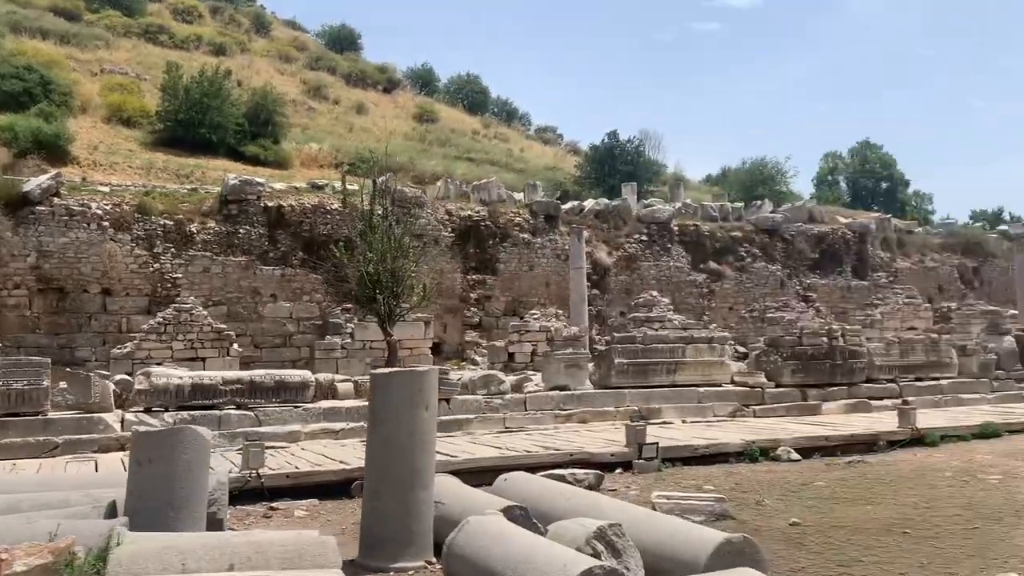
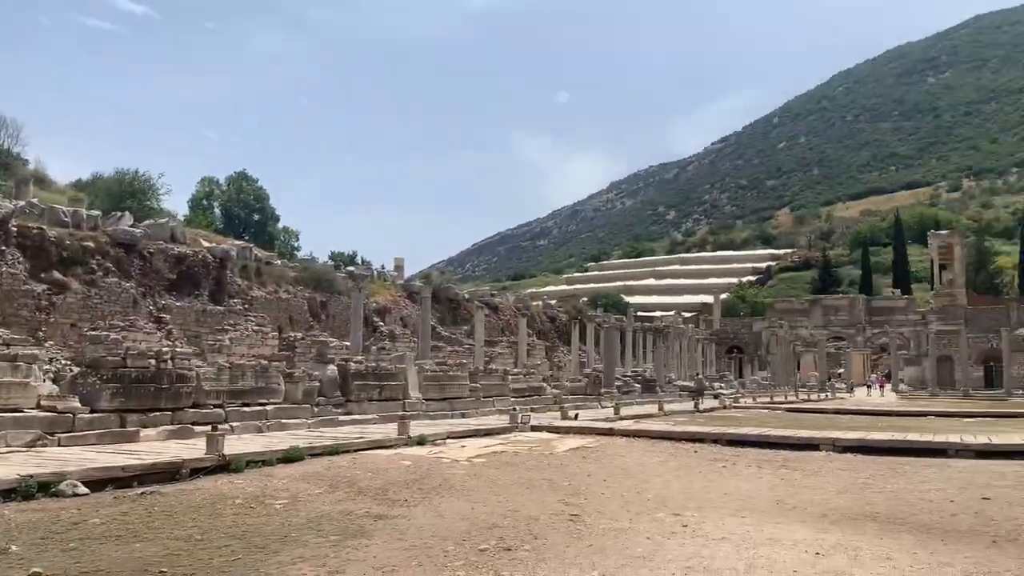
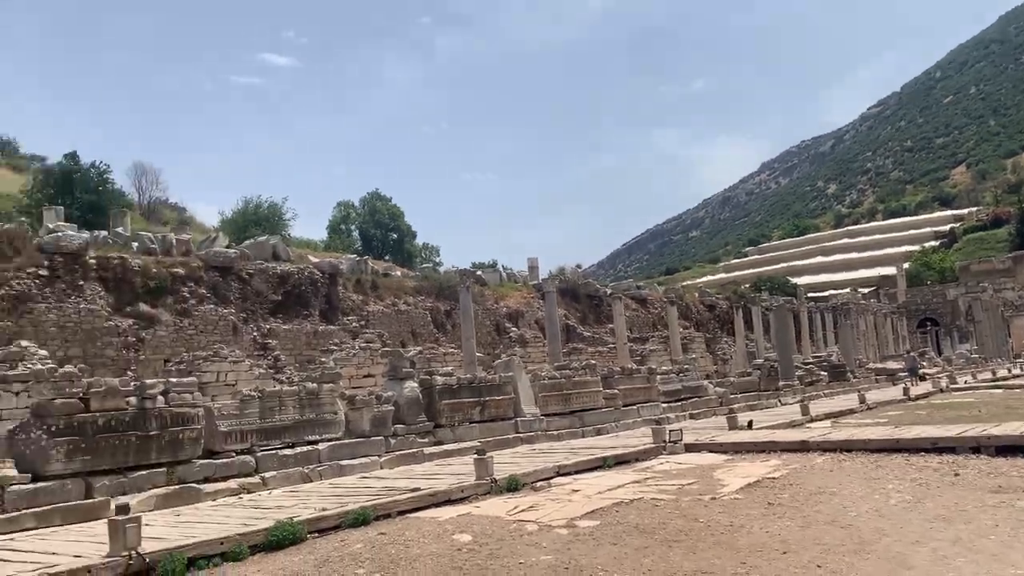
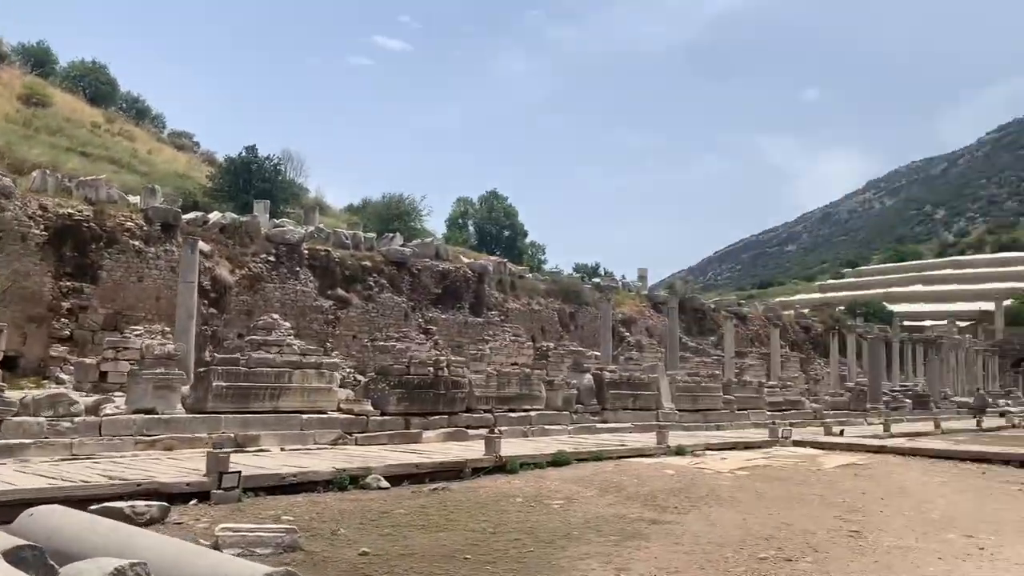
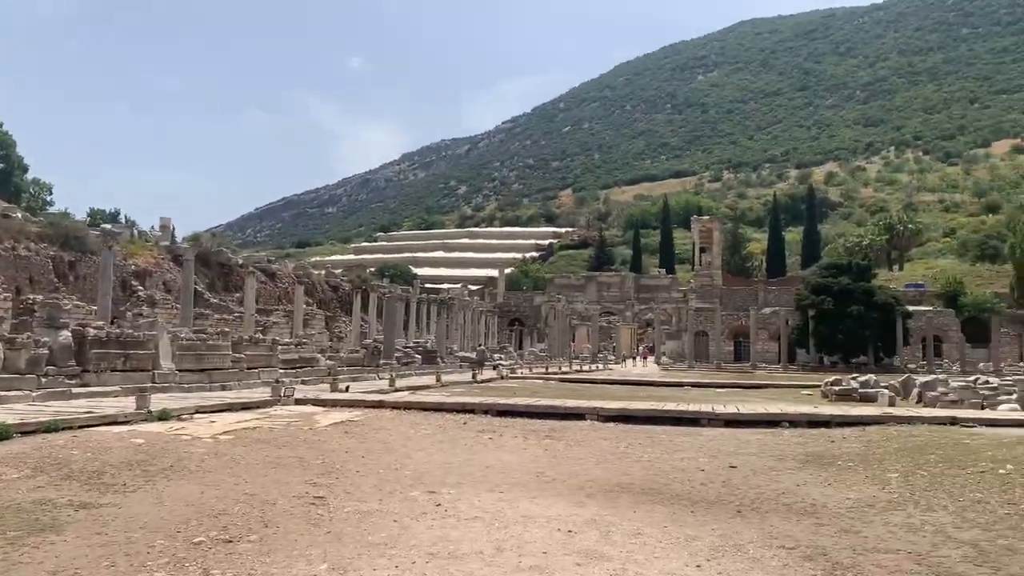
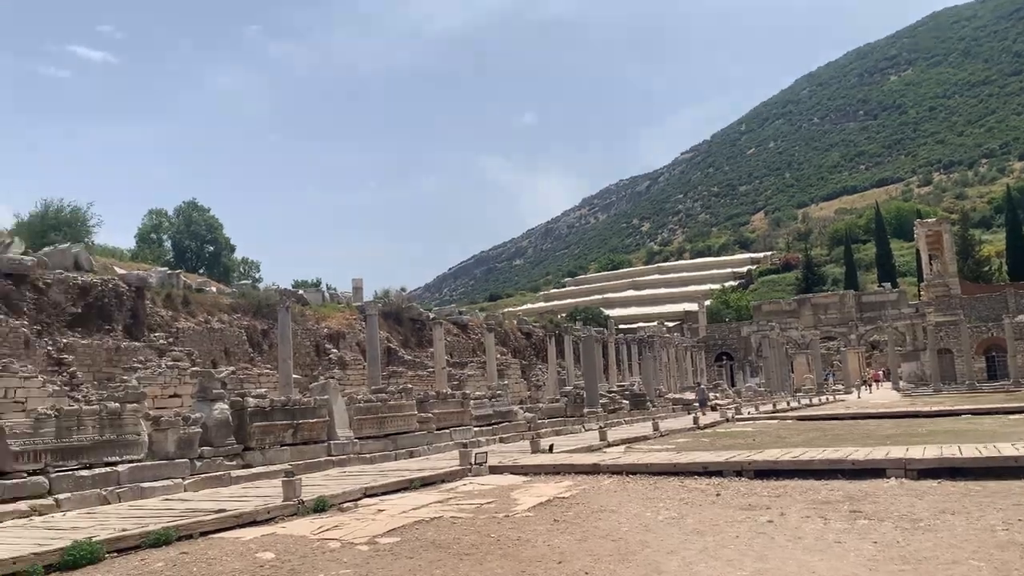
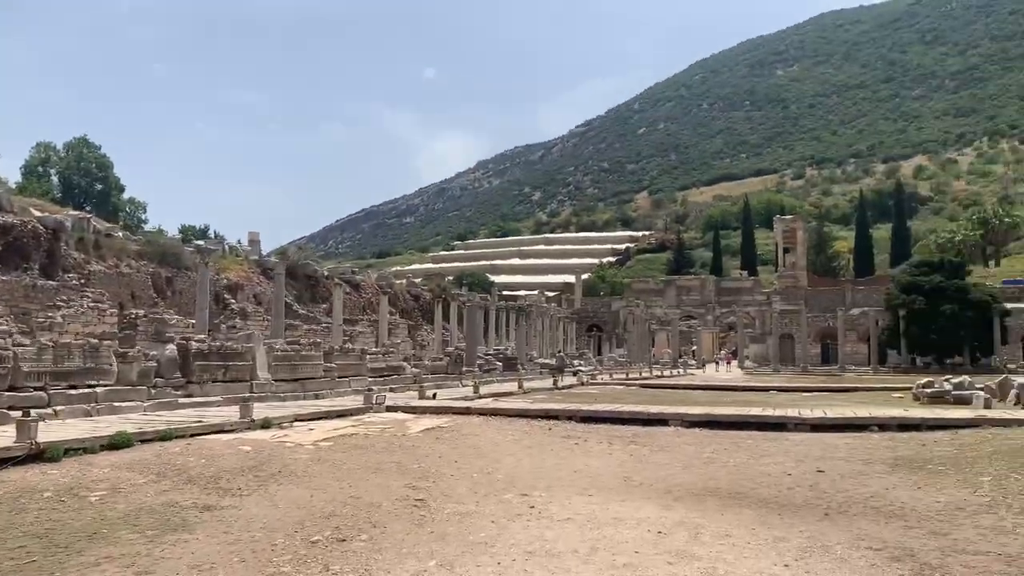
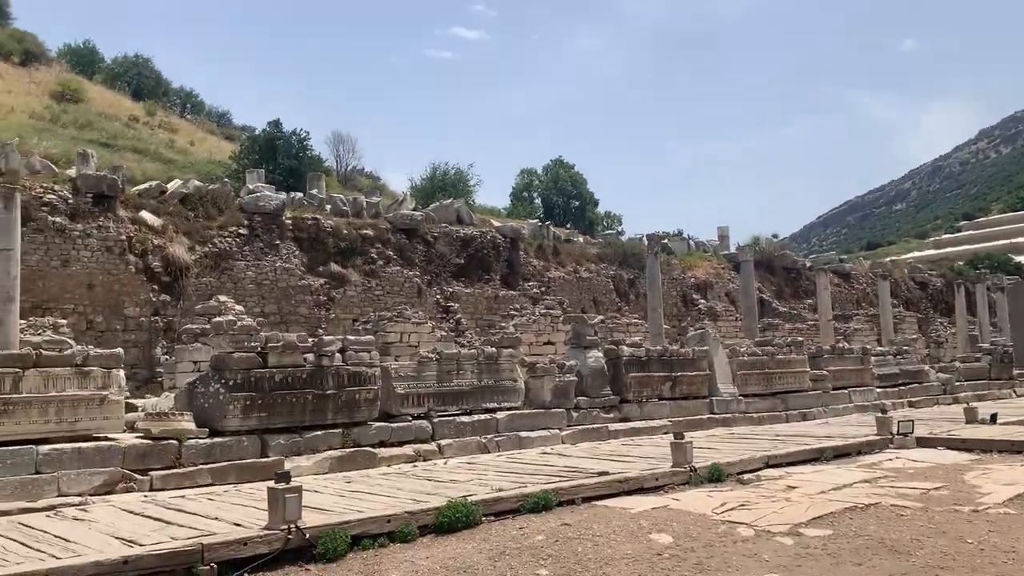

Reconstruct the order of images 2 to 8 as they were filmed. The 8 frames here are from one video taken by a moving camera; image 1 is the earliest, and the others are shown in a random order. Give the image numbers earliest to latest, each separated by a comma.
4, 2, 7, 5, 6, 3, 8
